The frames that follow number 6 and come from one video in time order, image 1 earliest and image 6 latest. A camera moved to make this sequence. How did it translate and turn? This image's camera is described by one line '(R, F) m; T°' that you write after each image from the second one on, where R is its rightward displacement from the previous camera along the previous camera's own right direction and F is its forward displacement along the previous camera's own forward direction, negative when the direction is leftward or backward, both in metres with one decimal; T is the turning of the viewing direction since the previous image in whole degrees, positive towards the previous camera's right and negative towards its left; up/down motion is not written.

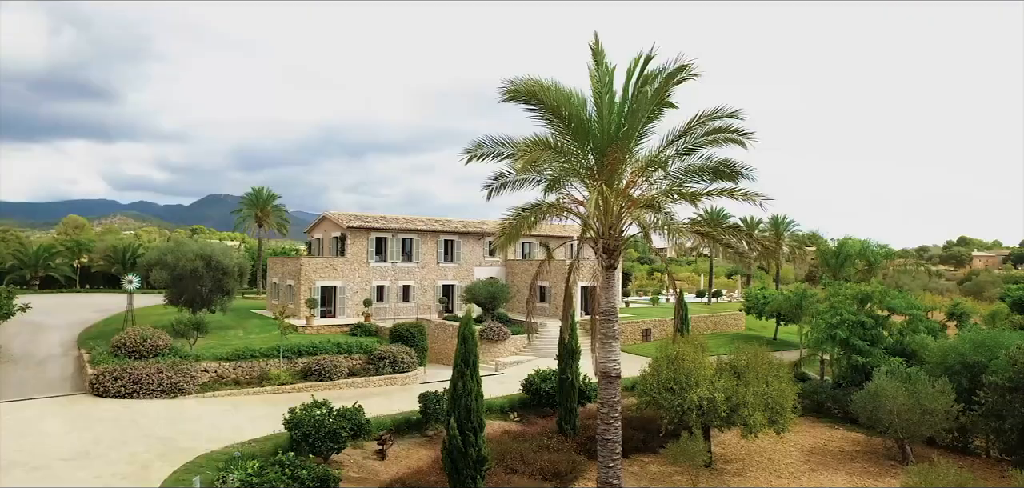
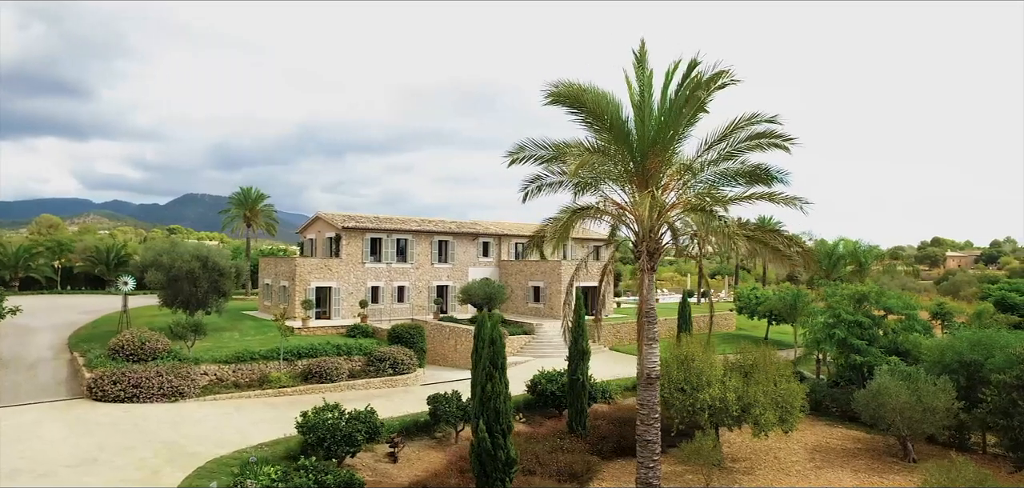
(-0.7, 0.0) m; +2°
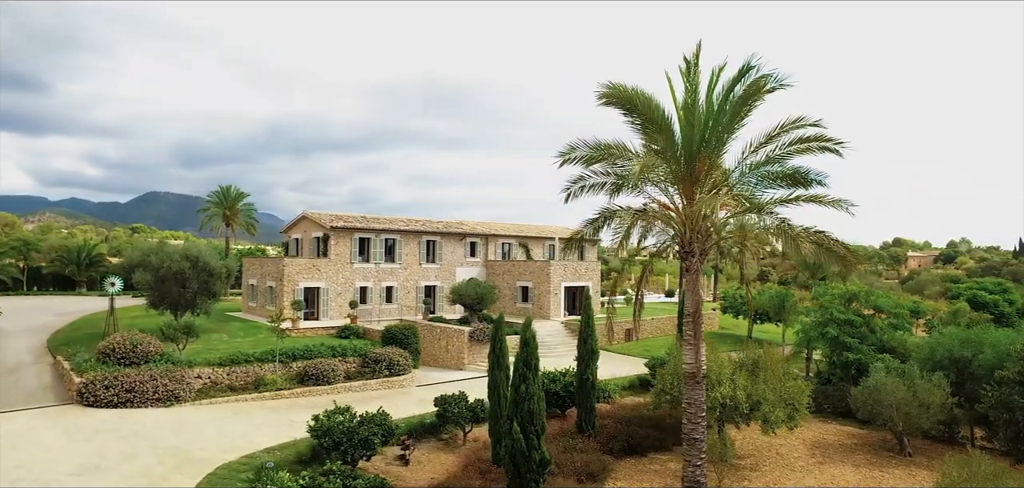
(-1.0, 0.0) m; +3°
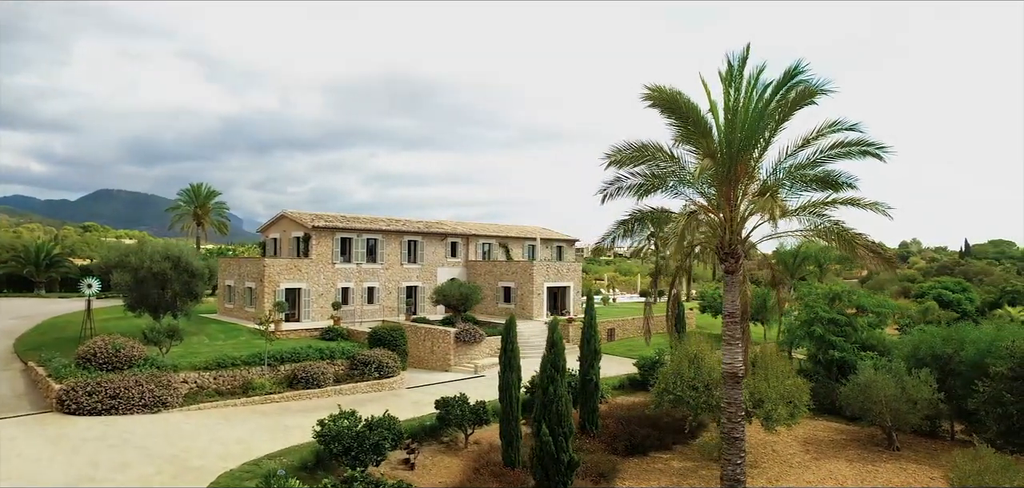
(-1.0, +0.1) m; +3°
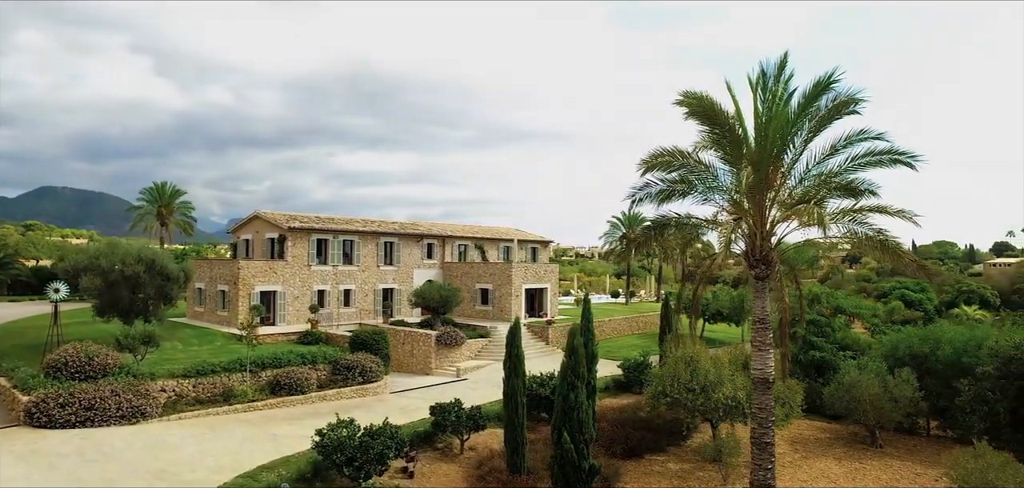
(-0.9, +0.2) m; +4°
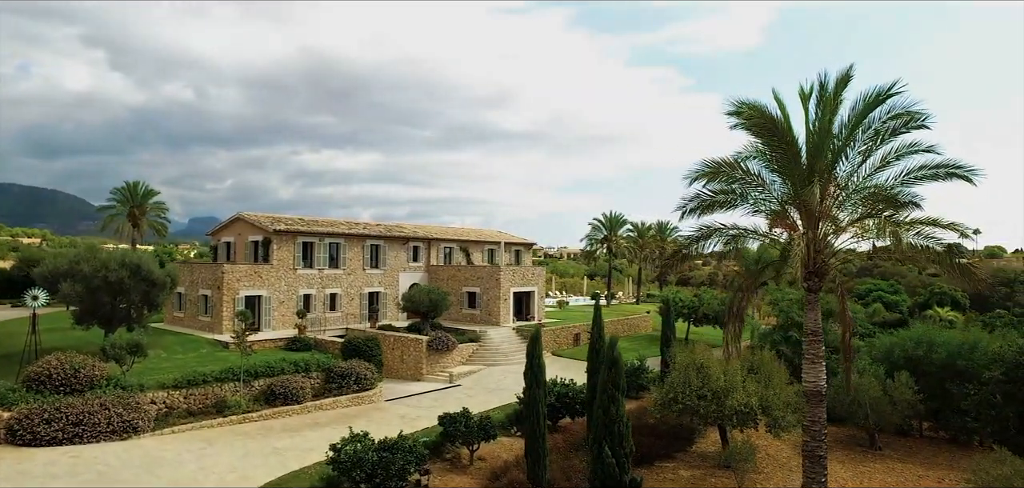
(-1.0, +0.3) m; +3°
